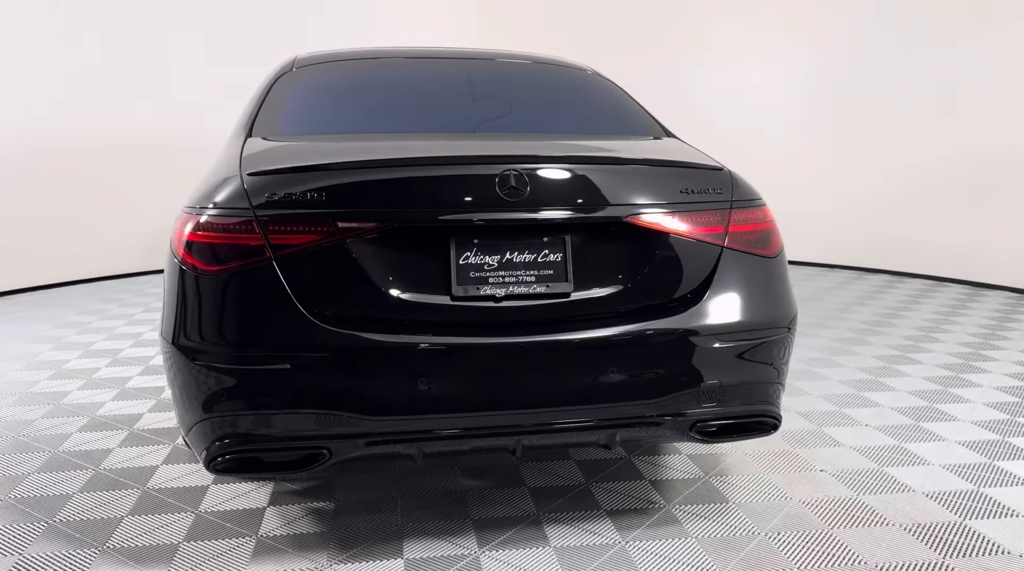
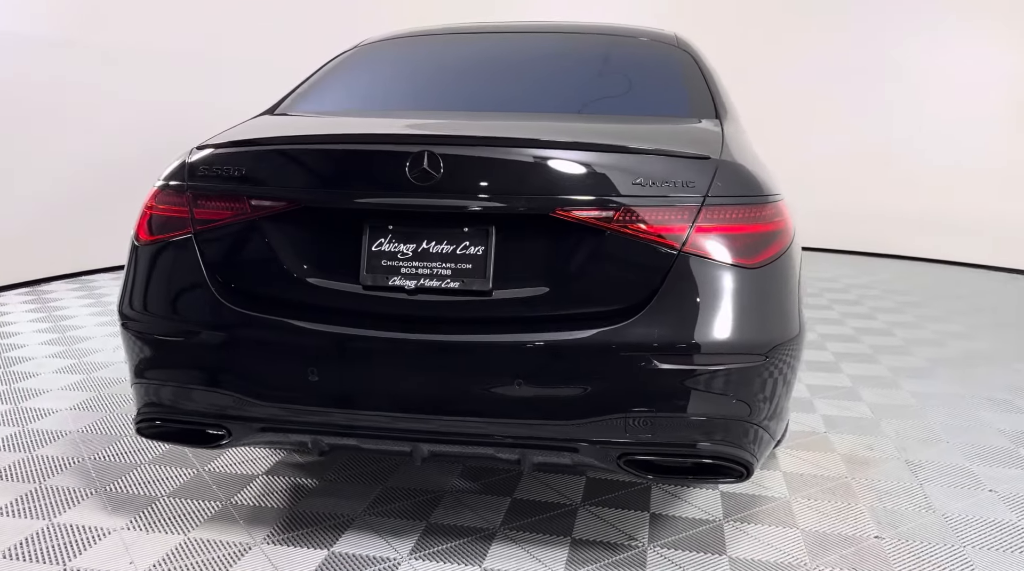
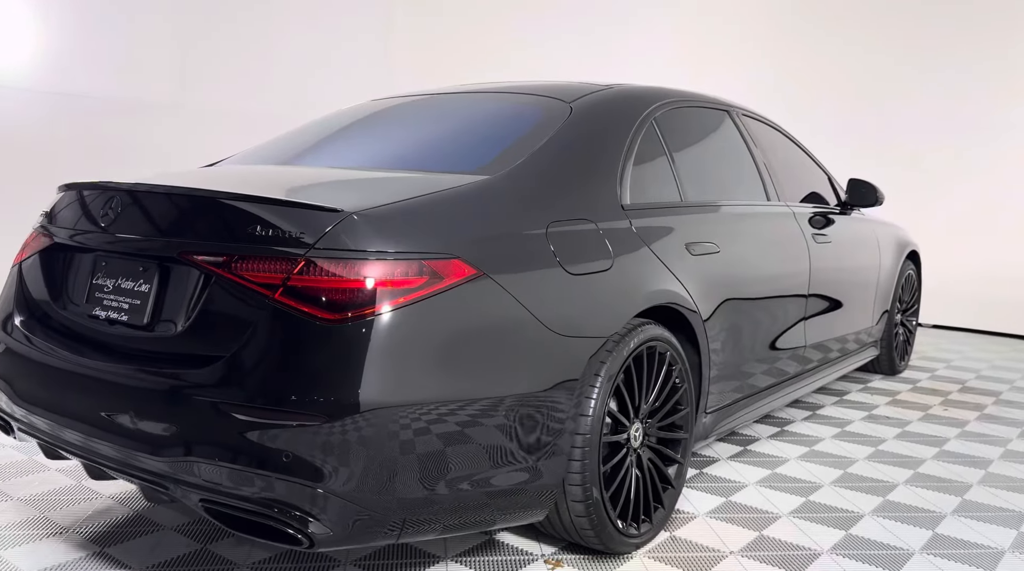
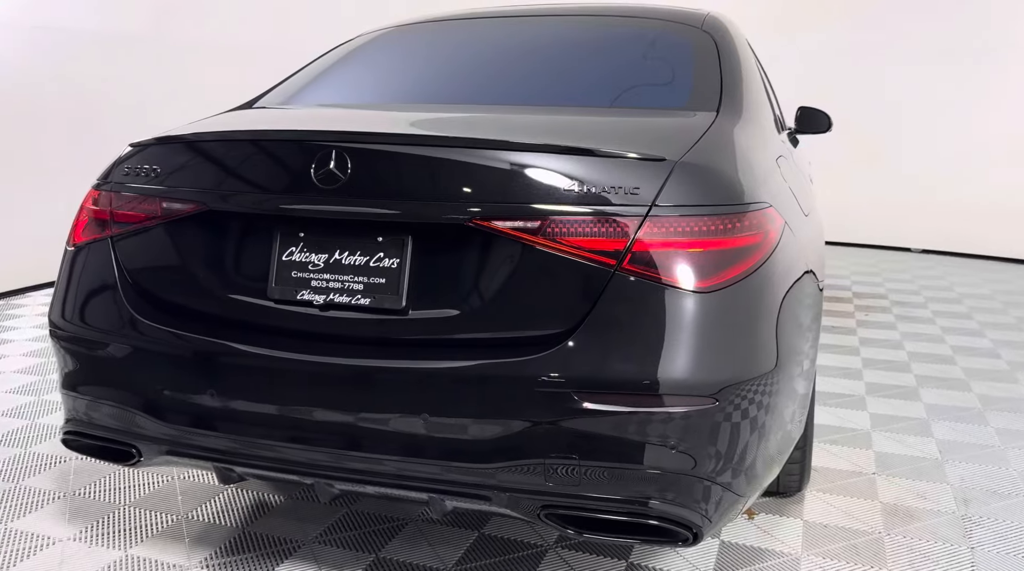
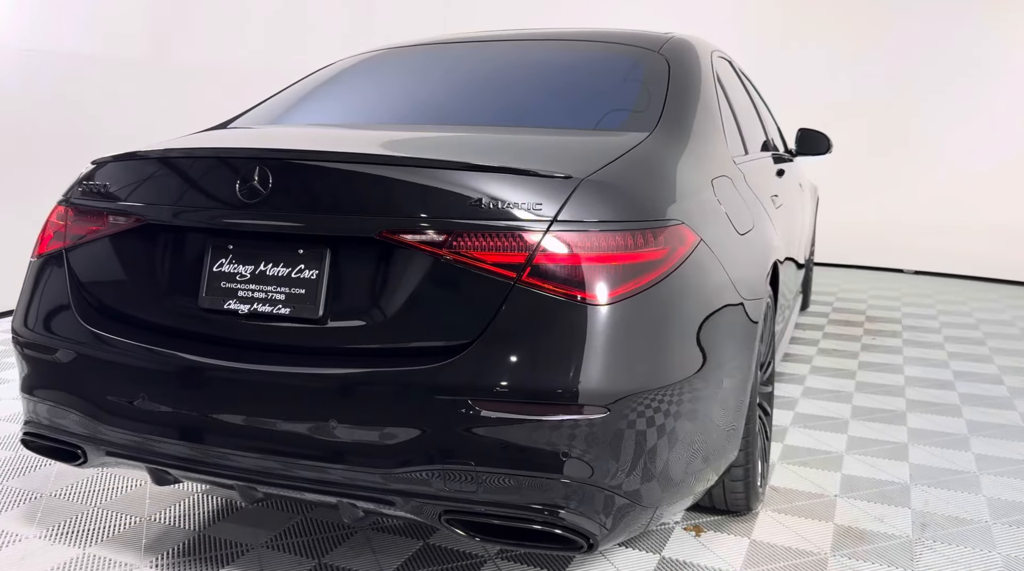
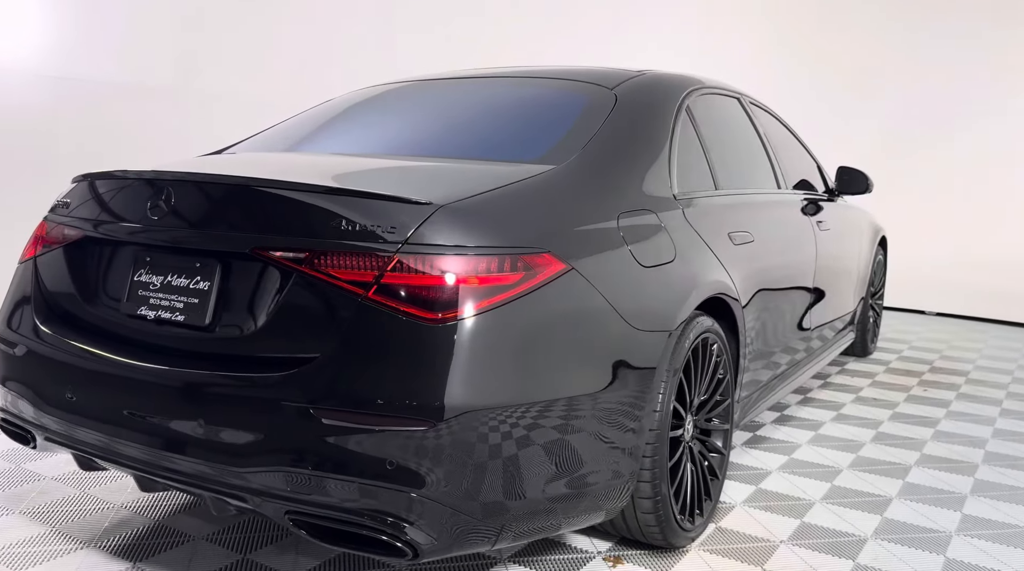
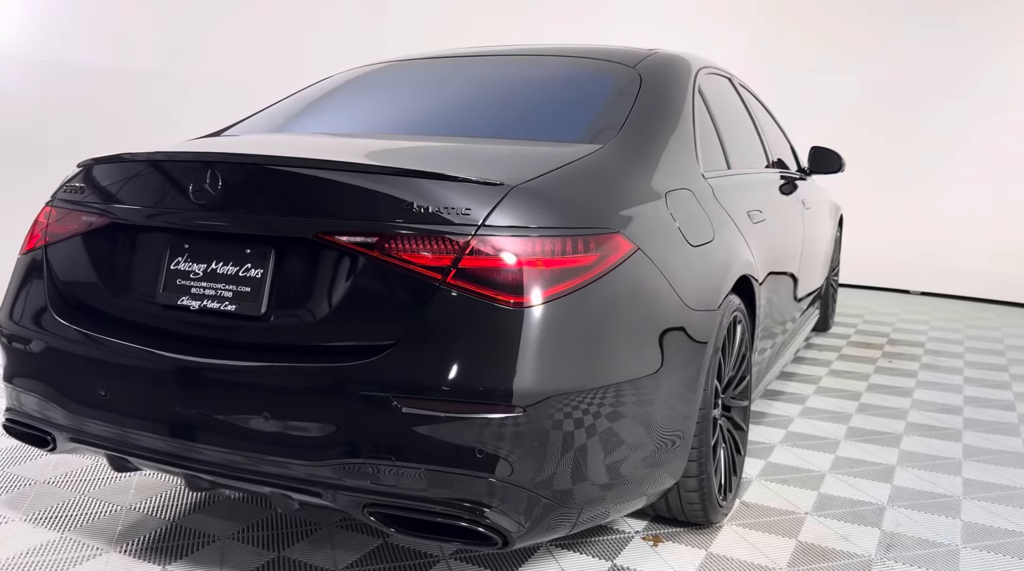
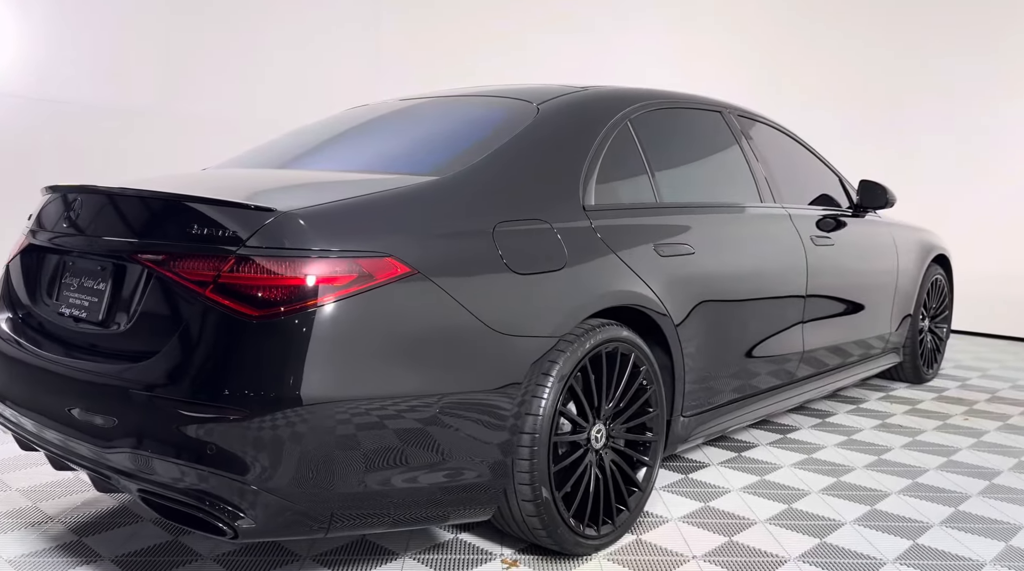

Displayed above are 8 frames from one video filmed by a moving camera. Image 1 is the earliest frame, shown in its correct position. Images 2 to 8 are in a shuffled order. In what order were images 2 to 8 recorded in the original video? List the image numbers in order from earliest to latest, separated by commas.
2, 4, 5, 7, 6, 3, 8
